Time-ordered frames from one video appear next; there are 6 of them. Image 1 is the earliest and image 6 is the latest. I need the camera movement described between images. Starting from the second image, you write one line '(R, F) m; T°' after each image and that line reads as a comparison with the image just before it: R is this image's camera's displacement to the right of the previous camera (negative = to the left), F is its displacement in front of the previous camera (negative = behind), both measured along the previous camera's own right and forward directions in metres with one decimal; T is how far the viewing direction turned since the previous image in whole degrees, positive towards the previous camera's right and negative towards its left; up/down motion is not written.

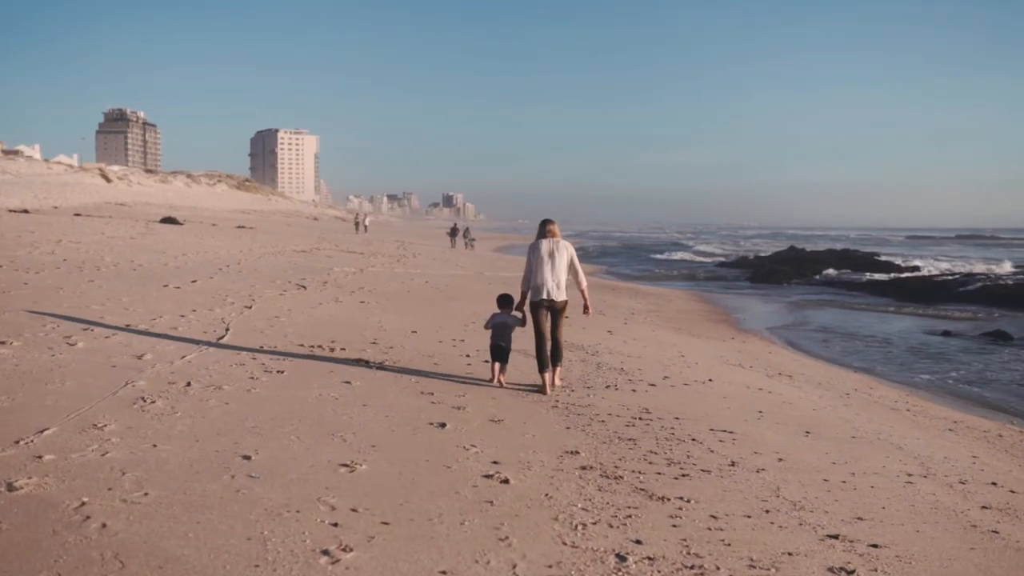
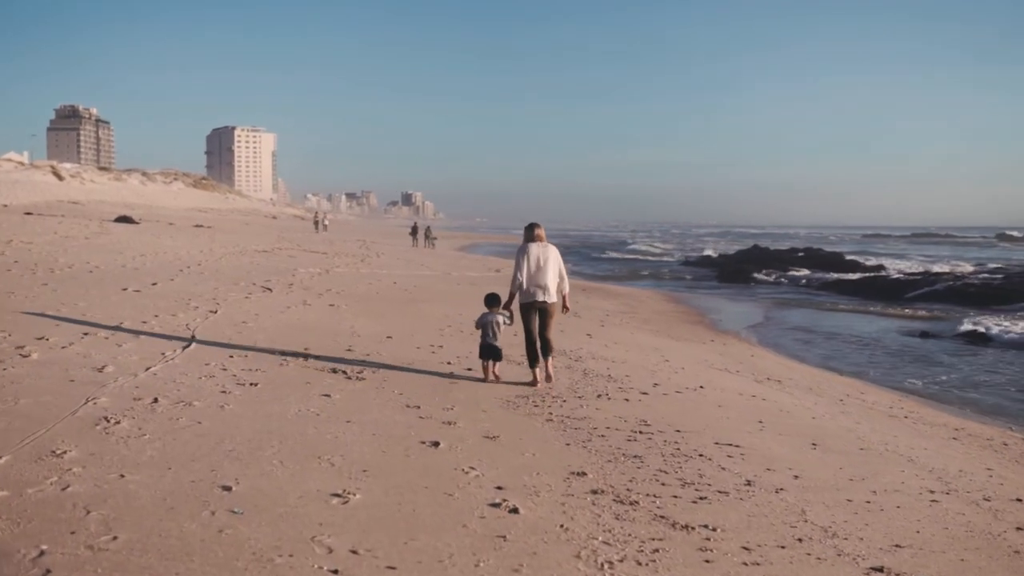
(-0.2, +0.3) m; +3°
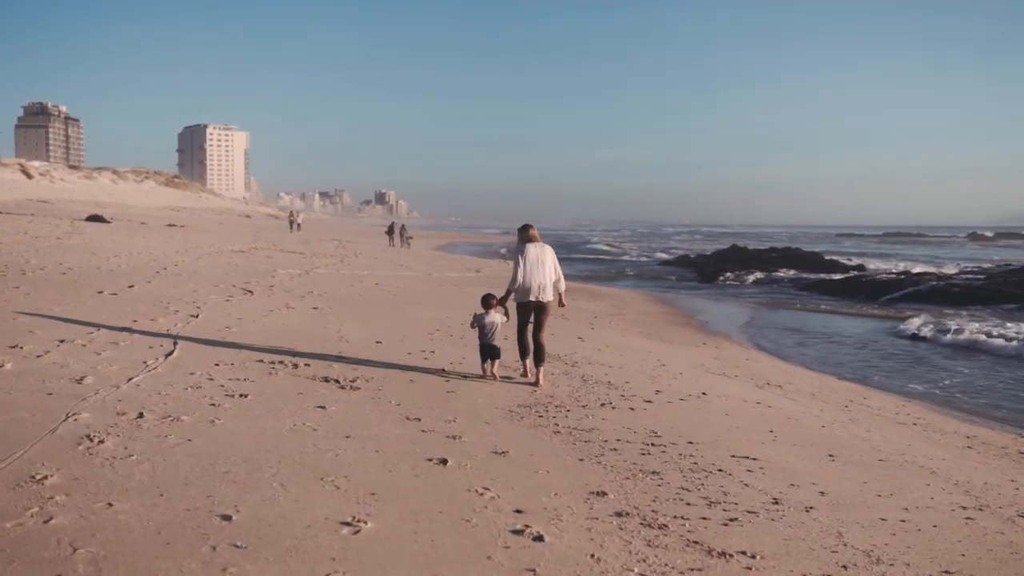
(-0.2, +0.2) m; +2°
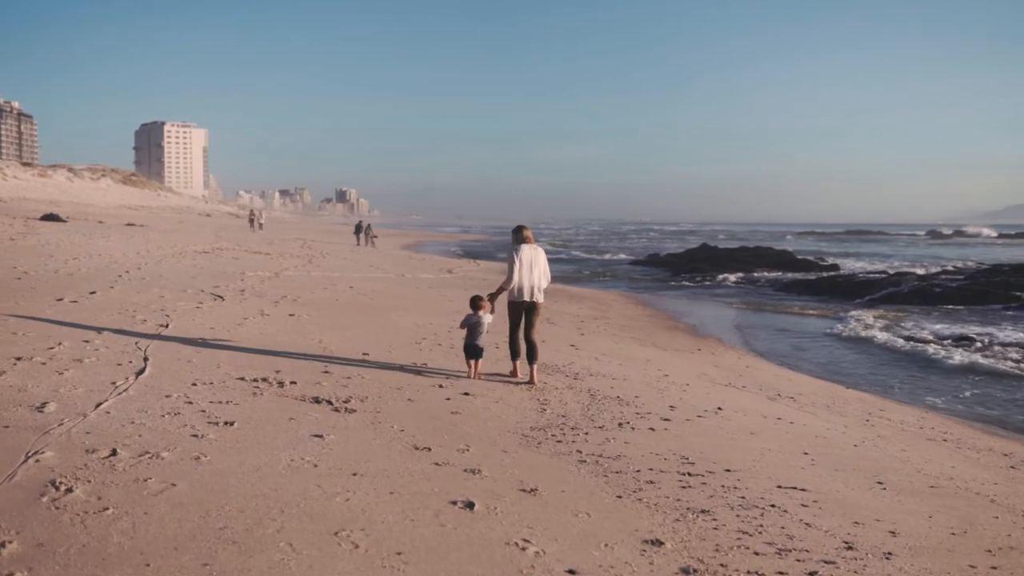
(-0.3, +0.4) m; +3°
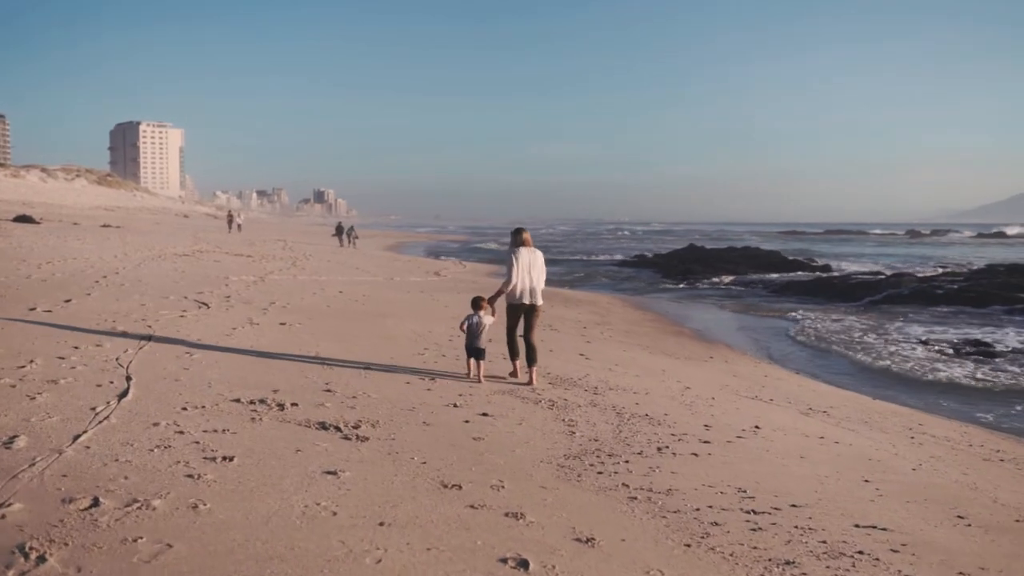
(-0.3, +0.5) m; +2°
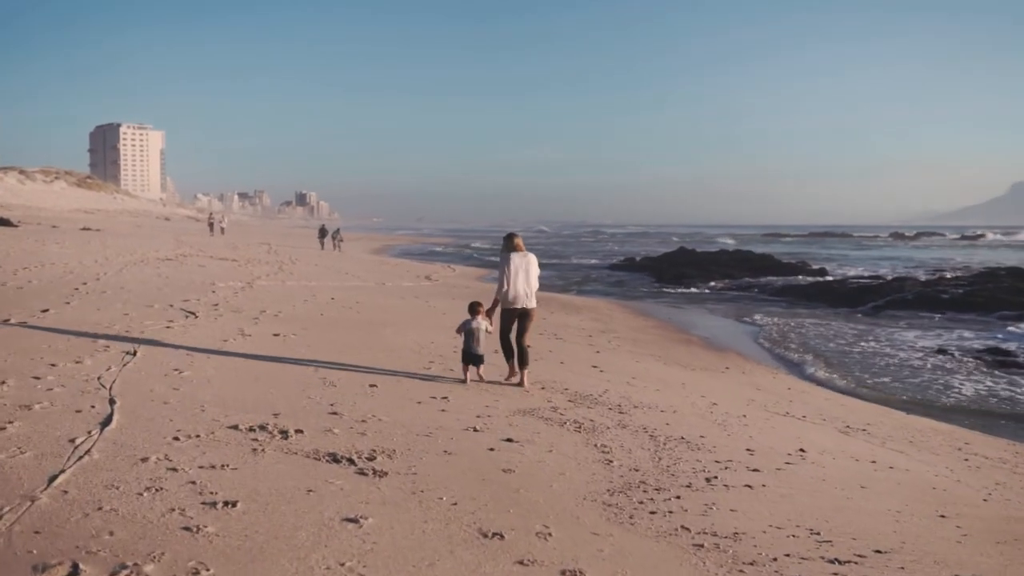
(-0.3, +0.5) m; +1°
